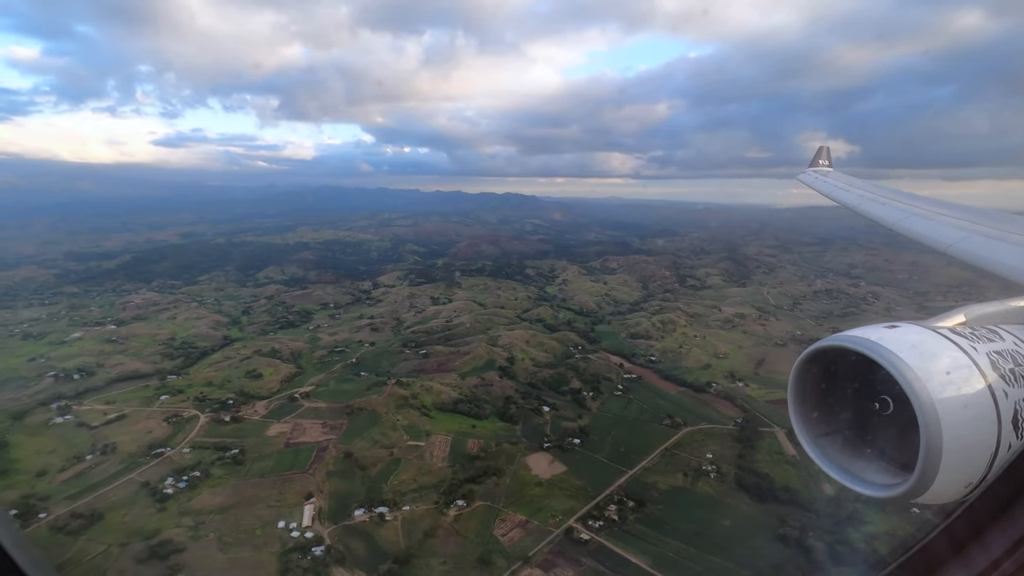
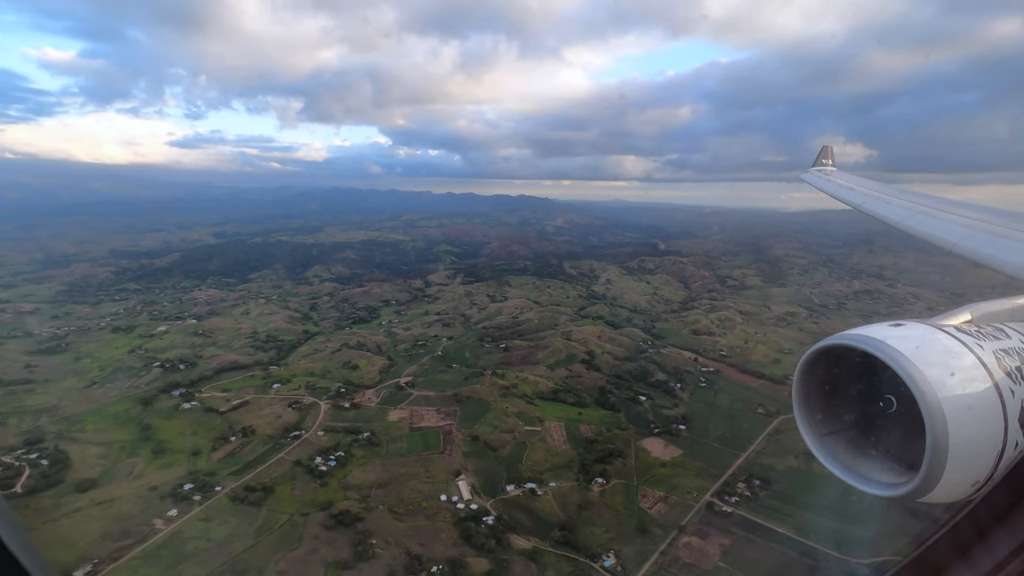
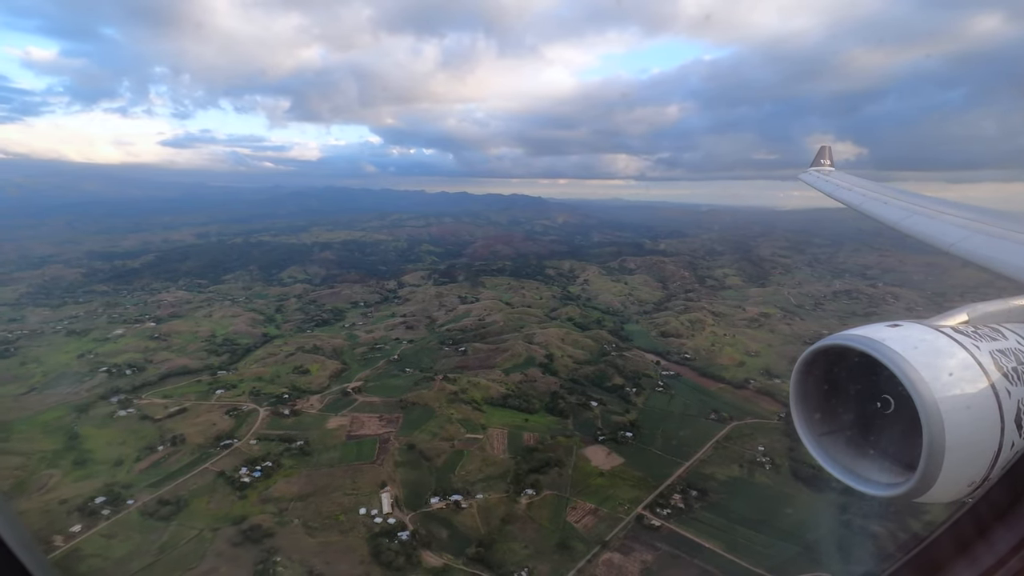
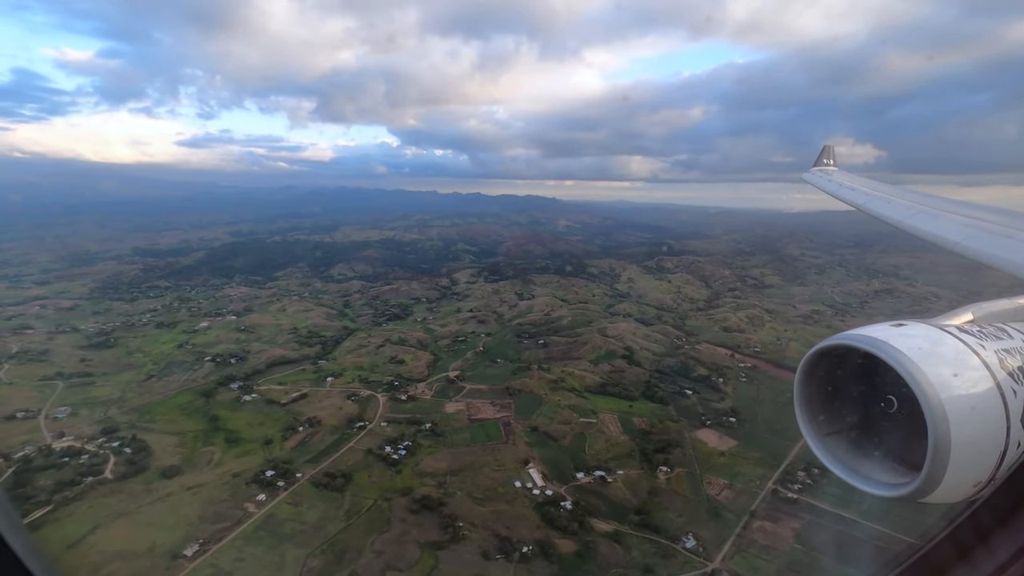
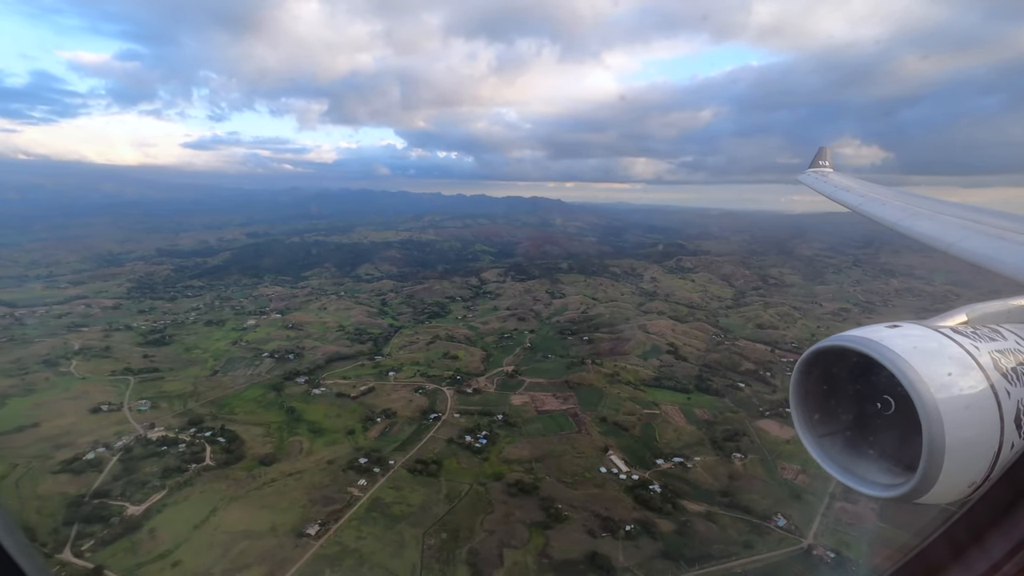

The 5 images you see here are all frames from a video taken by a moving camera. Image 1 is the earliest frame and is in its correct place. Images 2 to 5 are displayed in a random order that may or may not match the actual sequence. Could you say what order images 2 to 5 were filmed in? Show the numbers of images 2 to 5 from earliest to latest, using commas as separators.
3, 2, 4, 5
